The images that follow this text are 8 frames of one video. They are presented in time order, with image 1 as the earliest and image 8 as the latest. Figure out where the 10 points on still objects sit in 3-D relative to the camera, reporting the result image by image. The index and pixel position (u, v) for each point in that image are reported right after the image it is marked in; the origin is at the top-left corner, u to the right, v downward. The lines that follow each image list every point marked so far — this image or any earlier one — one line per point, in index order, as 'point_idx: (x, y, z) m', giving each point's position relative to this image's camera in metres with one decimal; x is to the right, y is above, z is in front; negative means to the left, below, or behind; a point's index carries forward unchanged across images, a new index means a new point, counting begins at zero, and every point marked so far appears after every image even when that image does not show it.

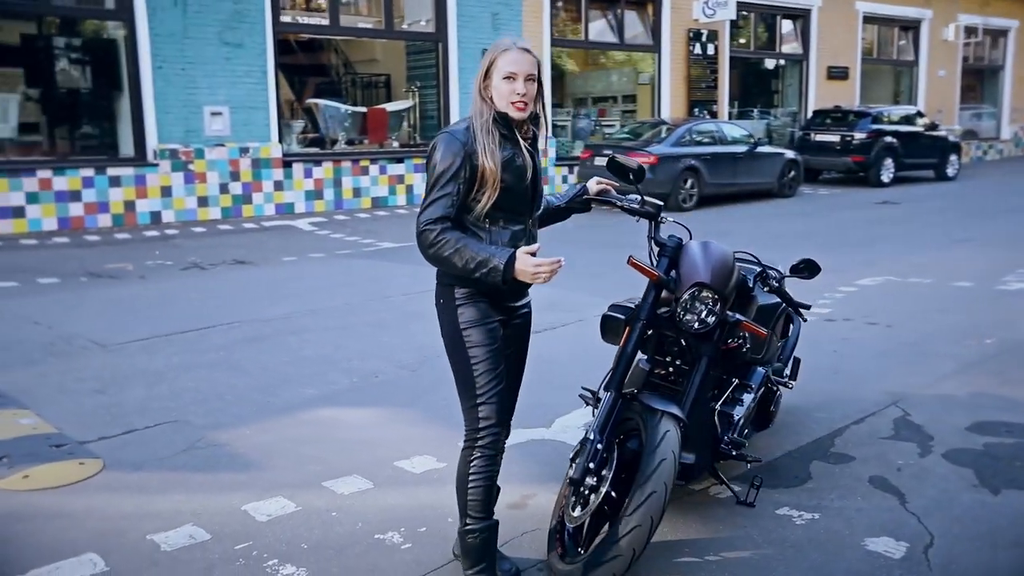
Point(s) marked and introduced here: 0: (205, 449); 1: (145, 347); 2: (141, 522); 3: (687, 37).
0: (-1.5, -0.8, +4.5) m
1: (-2.7, -0.4, +6.7) m
2: (-1.5, -0.9, +3.6) m
3: (+3.7, +5.0, +18.5) m
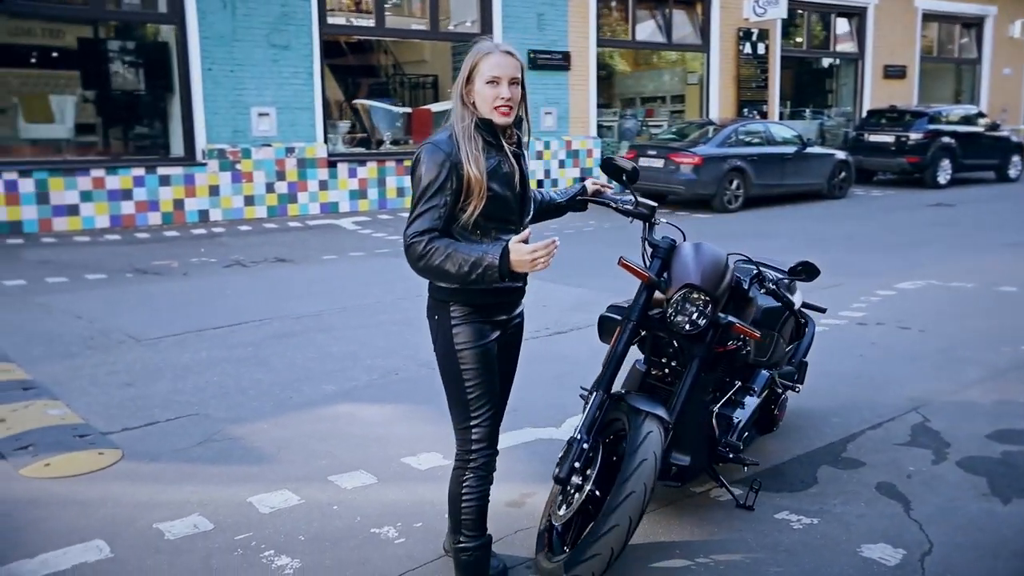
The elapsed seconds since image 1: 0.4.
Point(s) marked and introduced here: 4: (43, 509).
0: (-1.5, -0.8, +4.6) m
1: (-2.5, -0.4, +6.8) m
2: (-1.5, -0.9, +3.7) m
3: (+4.6, +5.0, +18.2) m
4: (-1.9, -0.9, +3.8) m
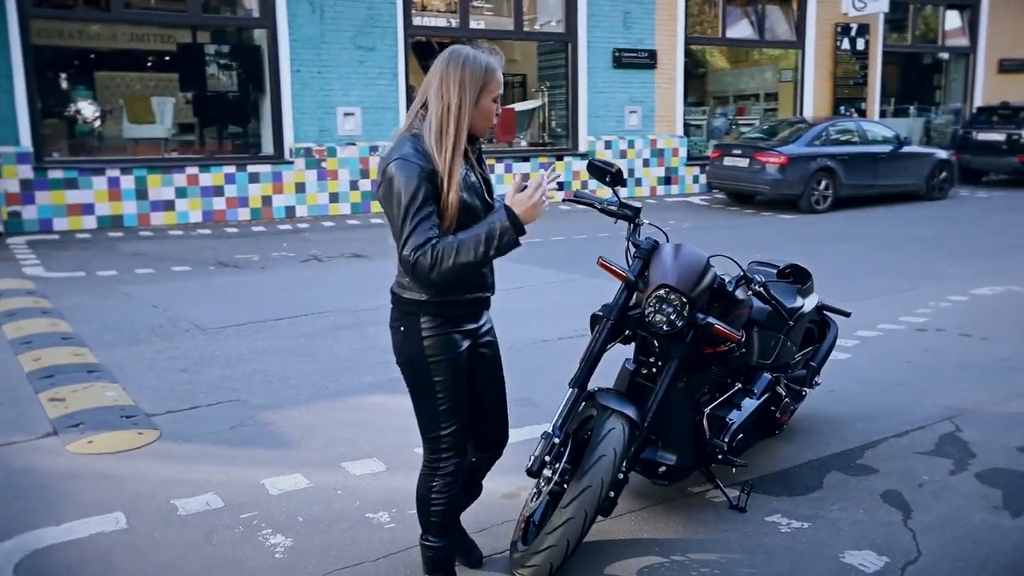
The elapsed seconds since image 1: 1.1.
0: (-1.4, -0.7, +4.9) m
1: (-2.1, -0.3, +7.2) m
2: (-1.5, -0.9, +4.0) m
3: (+6.2, +4.9, +17.7) m
4: (-2.0, -0.9, +4.1) m
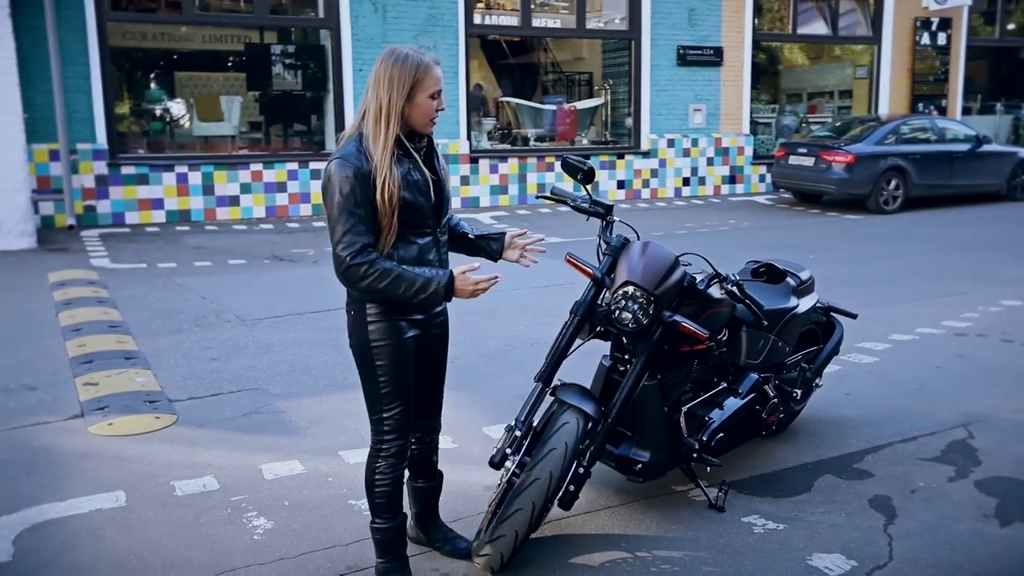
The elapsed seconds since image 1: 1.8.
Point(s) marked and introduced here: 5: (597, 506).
0: (-1.4, -0.7, +5.0) m
1: (-1.9, -0.3, +7.4) m
2: (-1.5, -0.8, +4.2) m
3: (+7.4, +4.9, +17.2) m
4: (-2.0, -0.8, +4.3) m
5: (+0.3, -0.9, +3.7) m
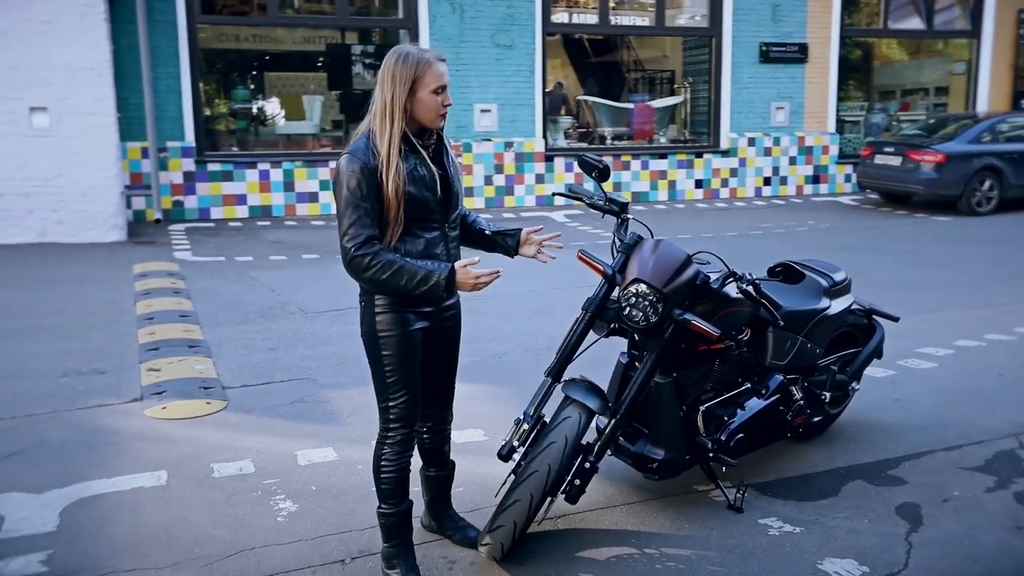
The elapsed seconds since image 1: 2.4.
0: (-1.2, -0.7, +5.2) m
1: (-1.5, -0.2, +7.6) m
2: (-1.4, -0.8, +4.4) m
3: (+8.8, +4.8, +16.5) m
4: (-1.9, -0.8, +4.6) m
5: (+0.4, -0.9, +3.7) m
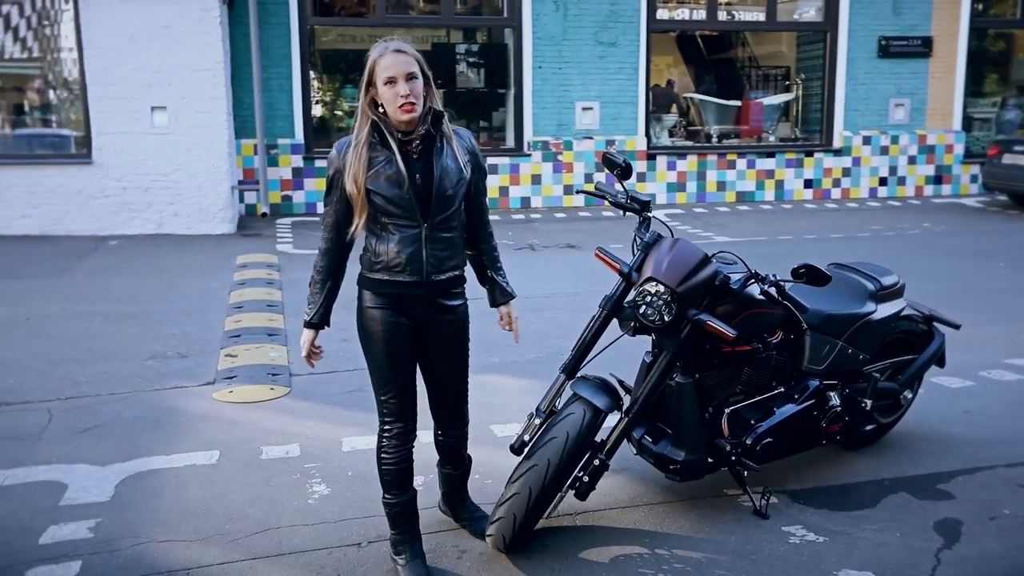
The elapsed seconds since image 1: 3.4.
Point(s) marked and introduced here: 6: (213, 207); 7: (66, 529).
0: (-0.9, -0.6, +5.4) m
1: (-0.8, -0.2, +7.8) m
2: (-1.2, -0.7, +4.6) m
3: (+10.6, +4.6, +15.2) m
4: (-1.6, -0.7, +4.8) m
5: (+0.5, -0.9, +3.7) m
6: (-3.5, +0.9, +10.6) m
7: (-1.7, -0.9, +3.5) m
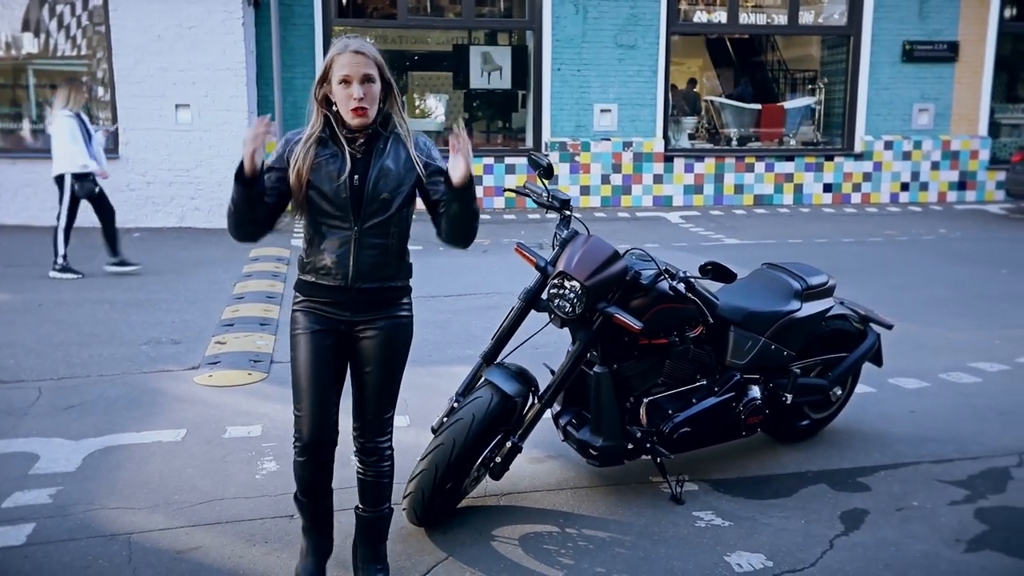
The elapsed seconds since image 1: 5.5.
0: (-1.1, -0.6, +5.6) m
1: (-0.9, -0.1, +8.1) m
2: (-1.5, -0.7, +4.9) m
3: (+10.9, +4.4, +15.0) m
4: (-1.9, -0.6, +5.1) m
5: (+0.2, -0.8, +3.9) m
6: (-3.5, +1.0, +11.0) m
7: (-2.0, -0.9, +3.8) m
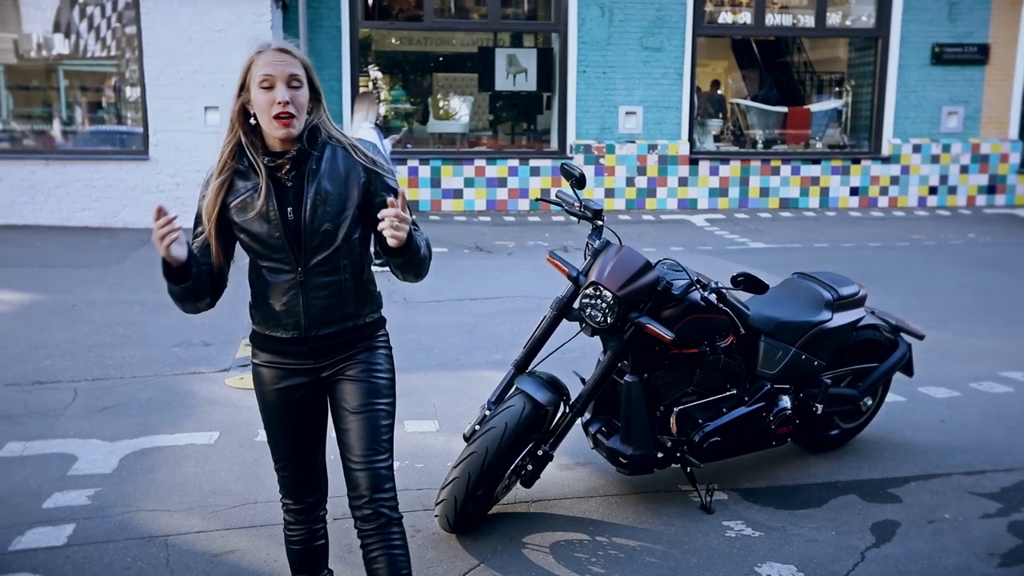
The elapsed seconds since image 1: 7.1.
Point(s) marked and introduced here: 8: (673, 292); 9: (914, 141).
0: (-0.9, -0.6, +5.7) m
1: (-0.7, -0.2, +8.1) m
2: (-1.3, -0.7, +4.9) m
3: (+11.3, +4.3, +14.8) m
4: (-1.7, -0.7, +5.2) m
5: (+0.3, -0.9, +3.9) m
6: (-3.1, +1.0, +11.1) m
7: (-1.9, -0.9, +3.9) m
8: (+0.6, 0.0, +3.5) m
9: (+5.8, +2.2, +13.7) m
